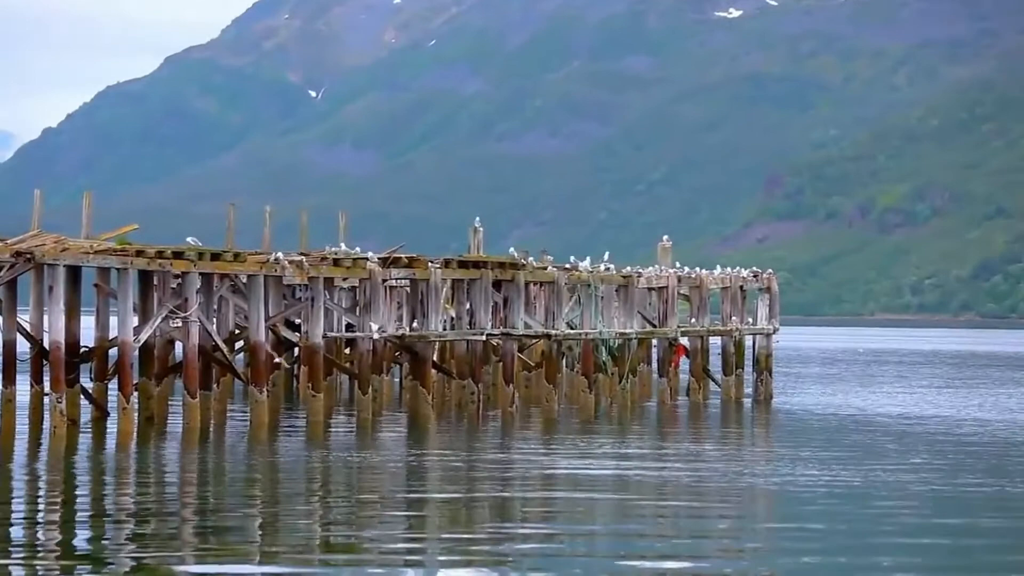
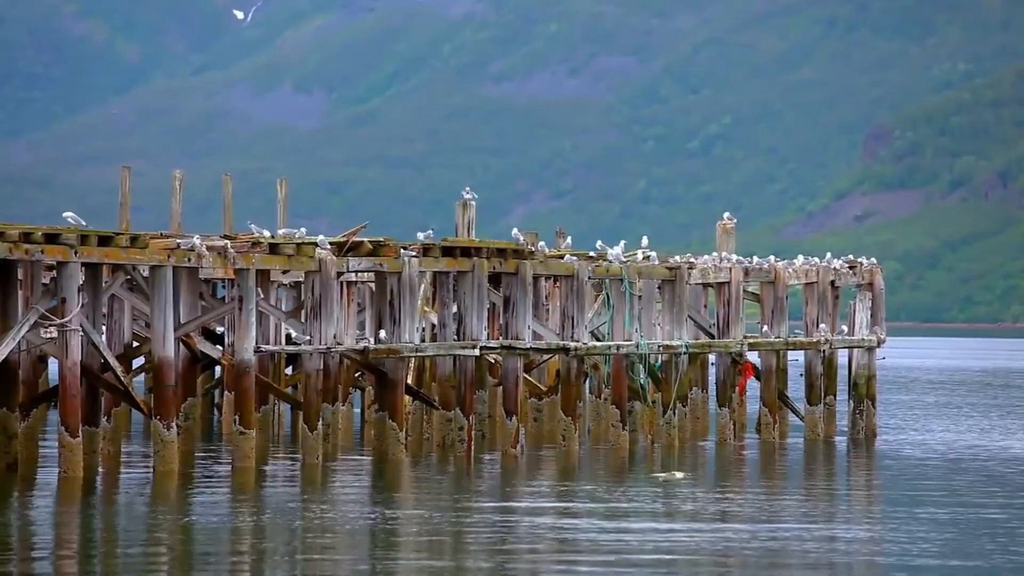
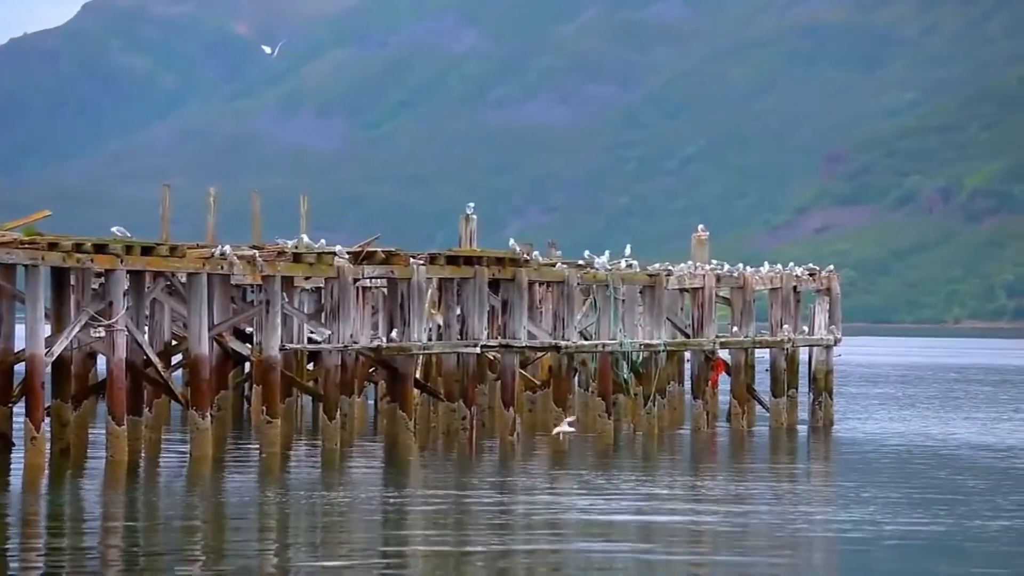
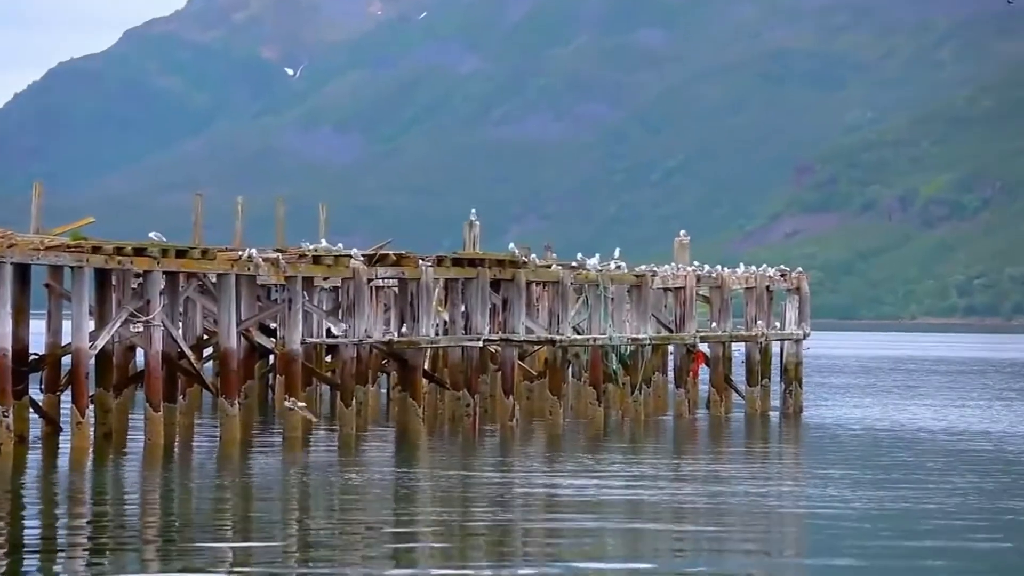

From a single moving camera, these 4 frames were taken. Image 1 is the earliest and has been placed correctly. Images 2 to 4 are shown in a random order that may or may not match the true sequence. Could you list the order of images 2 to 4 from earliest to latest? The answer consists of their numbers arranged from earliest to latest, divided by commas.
4, 3, 2
